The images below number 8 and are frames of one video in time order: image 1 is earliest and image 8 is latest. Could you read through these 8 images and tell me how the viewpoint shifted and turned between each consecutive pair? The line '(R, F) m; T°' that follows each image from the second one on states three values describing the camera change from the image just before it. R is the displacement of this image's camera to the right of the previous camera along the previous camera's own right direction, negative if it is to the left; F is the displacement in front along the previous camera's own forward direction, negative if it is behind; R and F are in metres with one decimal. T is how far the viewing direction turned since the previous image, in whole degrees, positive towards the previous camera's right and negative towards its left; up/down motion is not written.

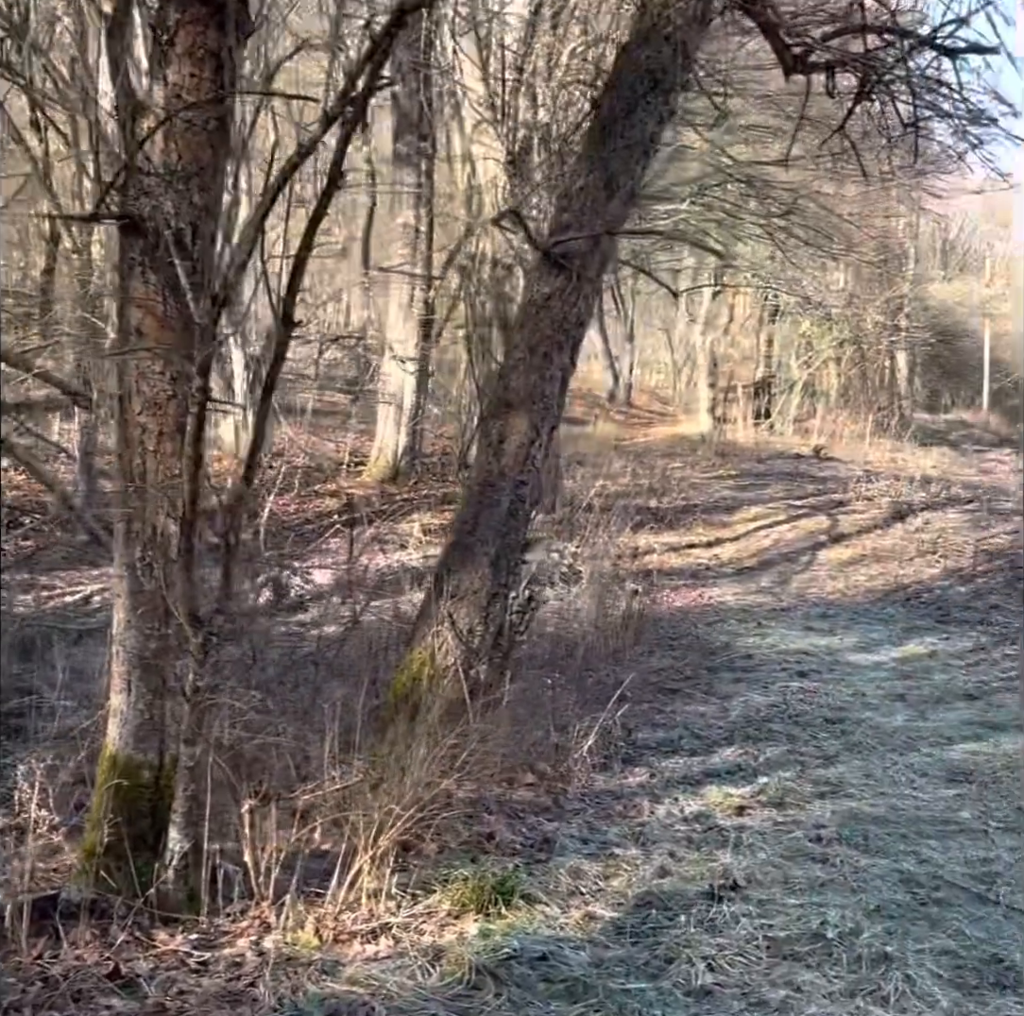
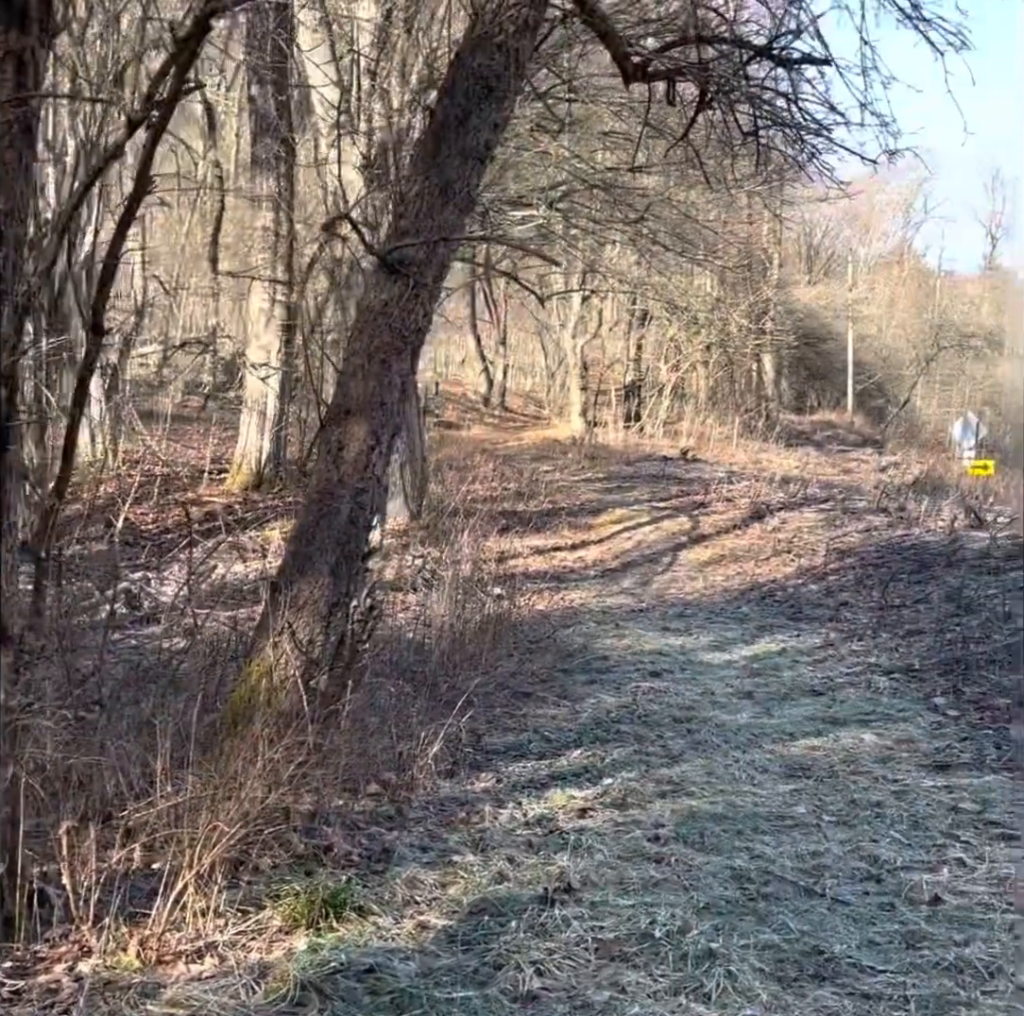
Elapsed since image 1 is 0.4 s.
(+0.1, 0.0) m; +5°
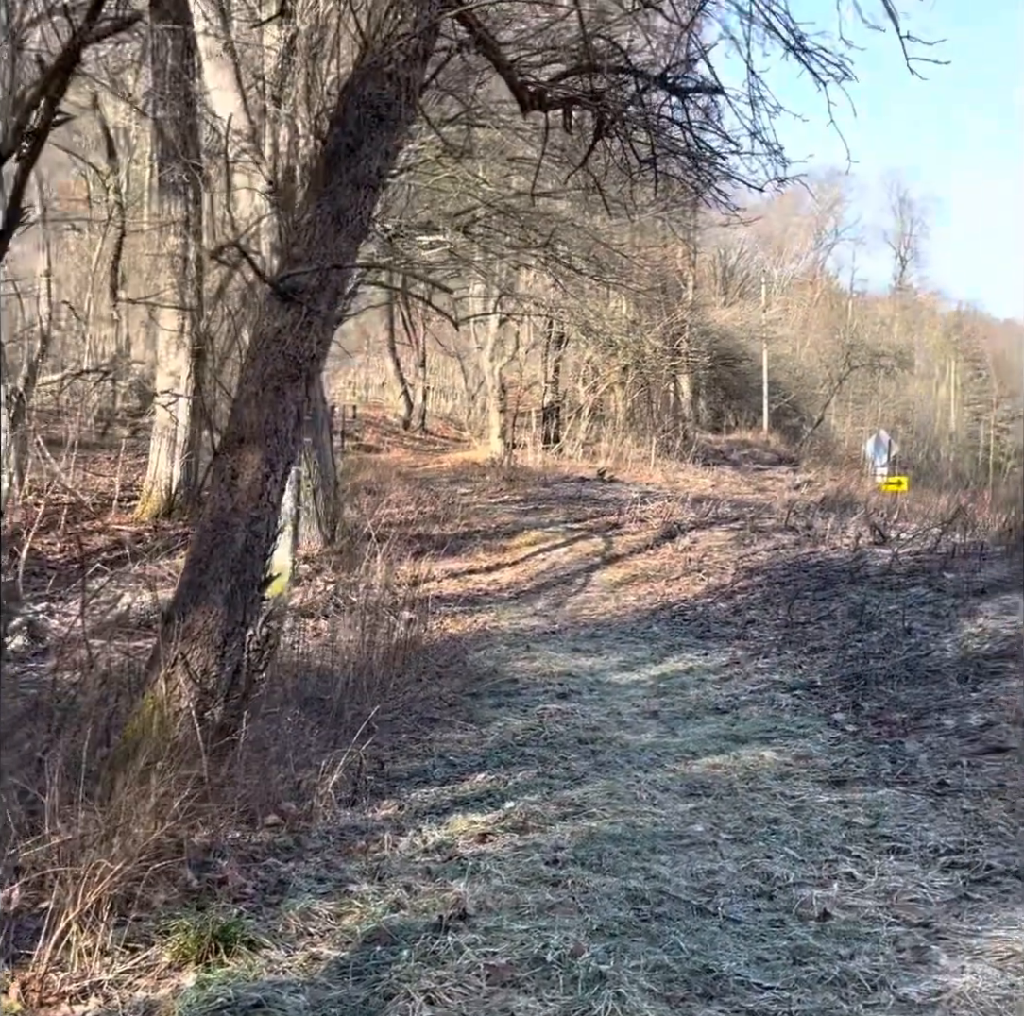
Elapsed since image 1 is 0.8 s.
(+0.1, 0.0) m; +3°
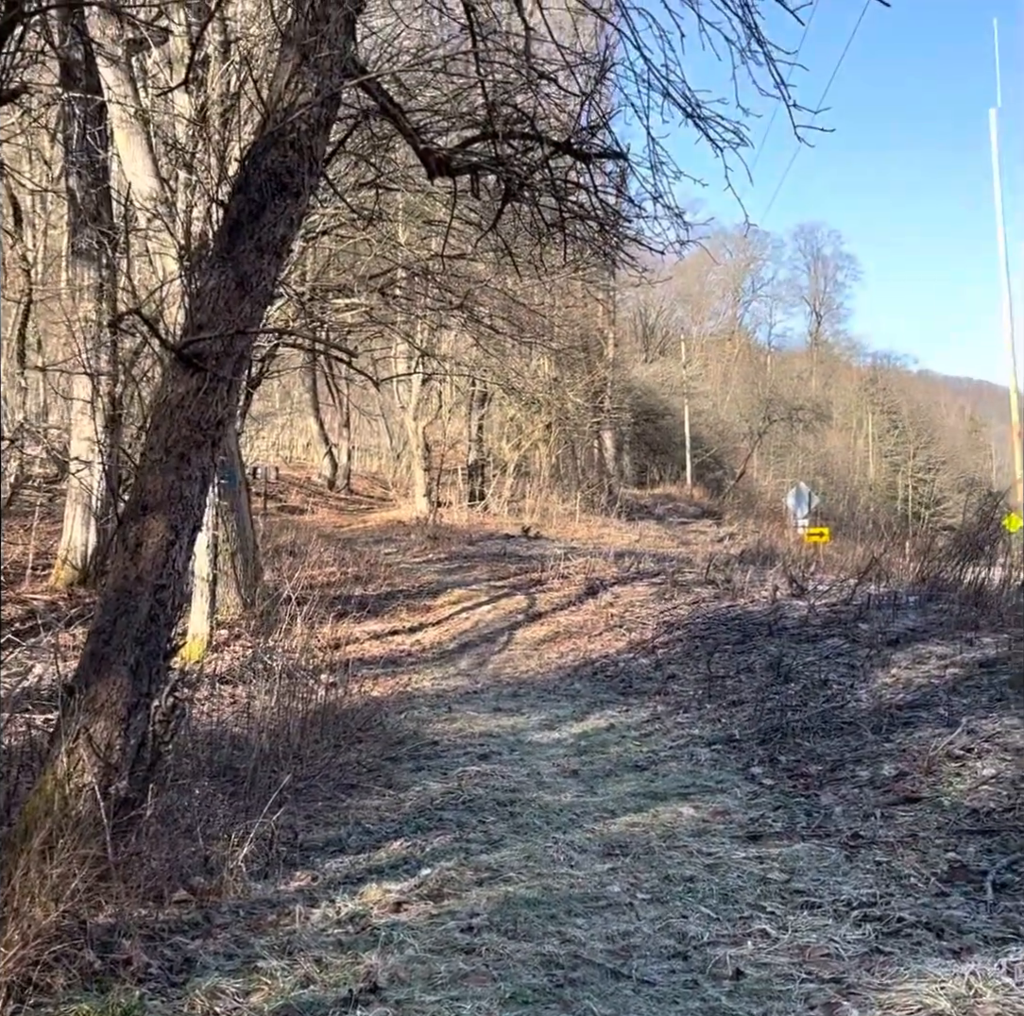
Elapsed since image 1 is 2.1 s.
(+0.1, 0.0) m; +3°
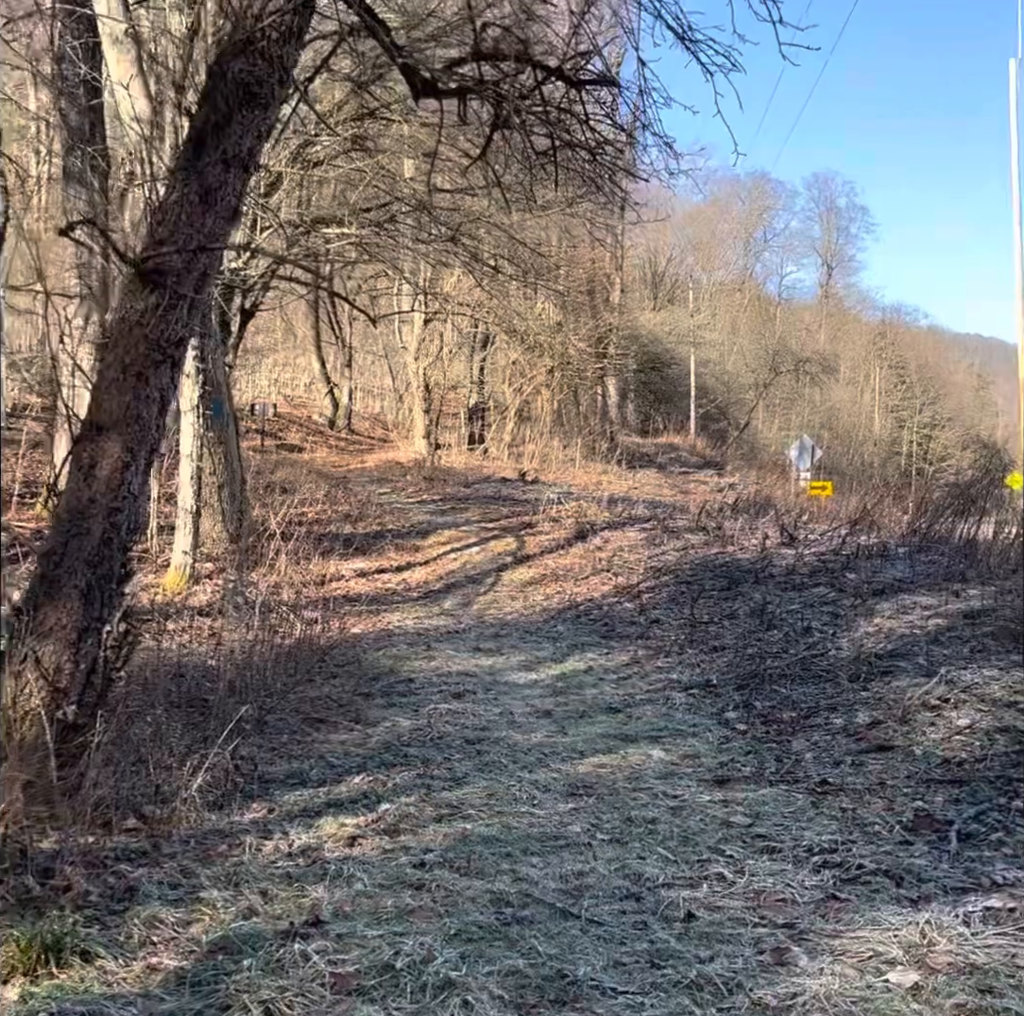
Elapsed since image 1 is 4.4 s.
(+0.1, +0.1) m; 0°
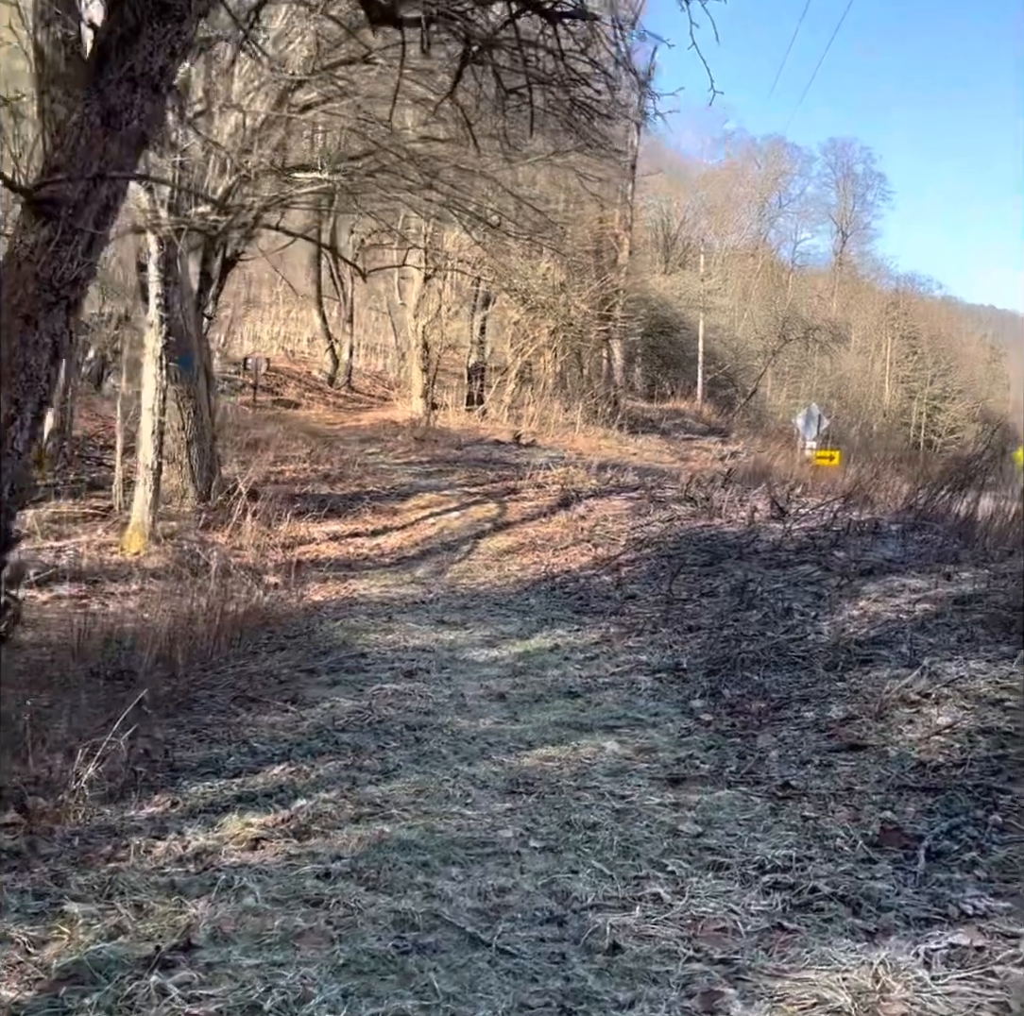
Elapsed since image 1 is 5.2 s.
(+0.2, +0.5) m; 0°
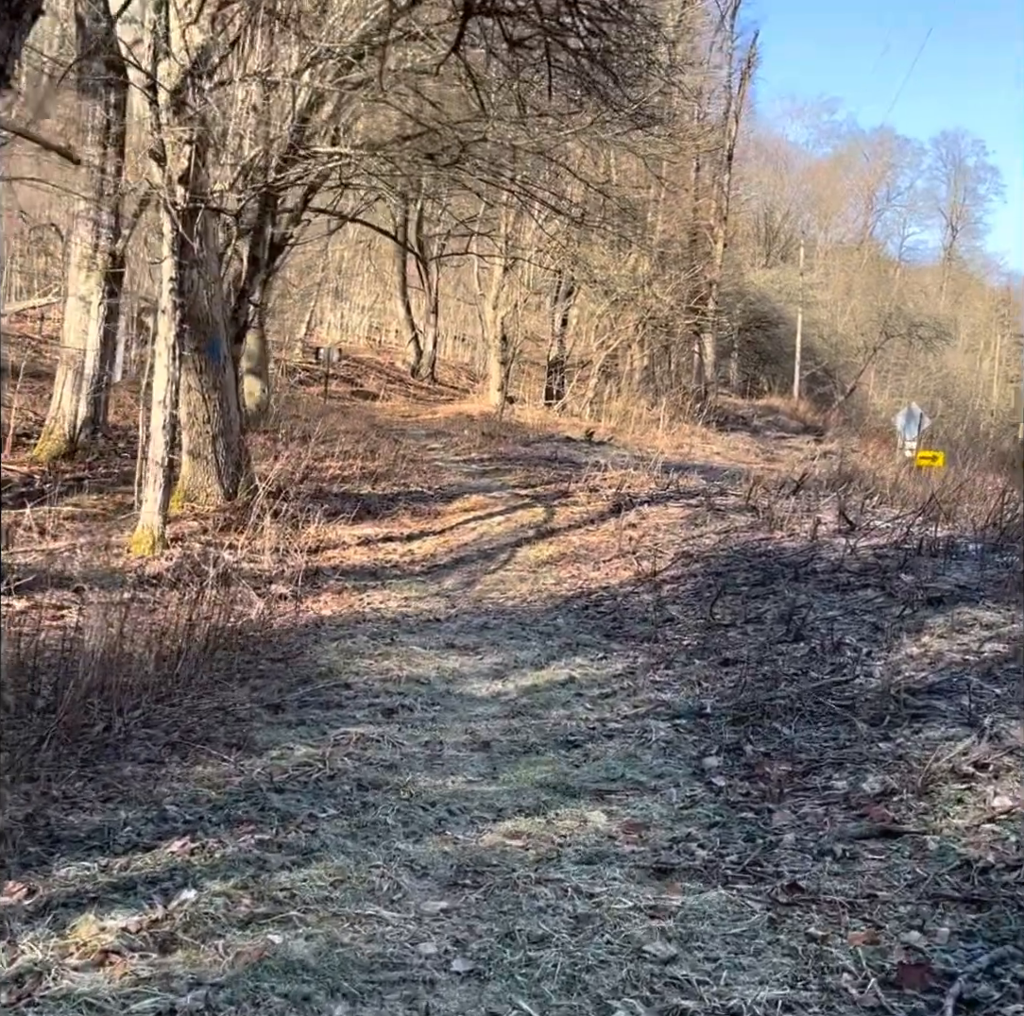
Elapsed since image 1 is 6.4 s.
(+0.4, +1.0) m; -4°
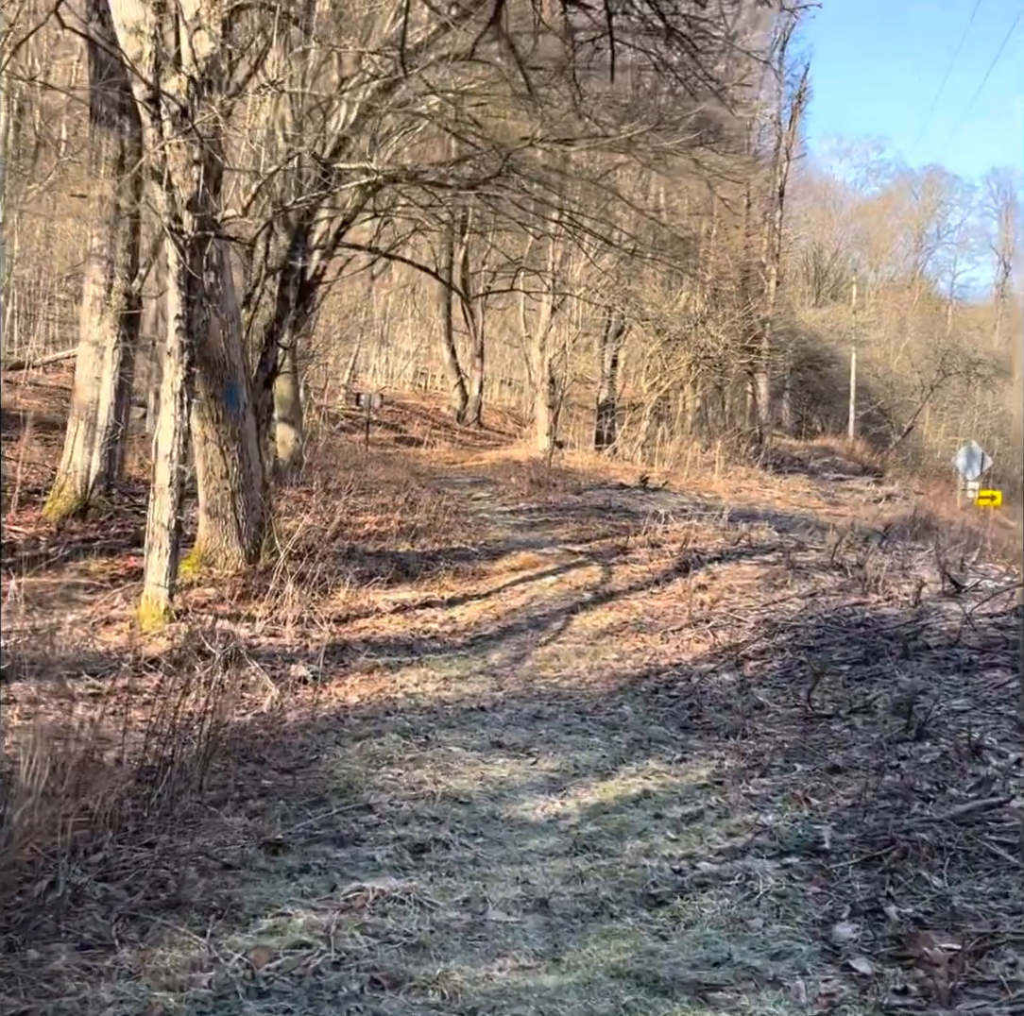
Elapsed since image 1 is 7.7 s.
(0.0, +1.4) m; -2°
